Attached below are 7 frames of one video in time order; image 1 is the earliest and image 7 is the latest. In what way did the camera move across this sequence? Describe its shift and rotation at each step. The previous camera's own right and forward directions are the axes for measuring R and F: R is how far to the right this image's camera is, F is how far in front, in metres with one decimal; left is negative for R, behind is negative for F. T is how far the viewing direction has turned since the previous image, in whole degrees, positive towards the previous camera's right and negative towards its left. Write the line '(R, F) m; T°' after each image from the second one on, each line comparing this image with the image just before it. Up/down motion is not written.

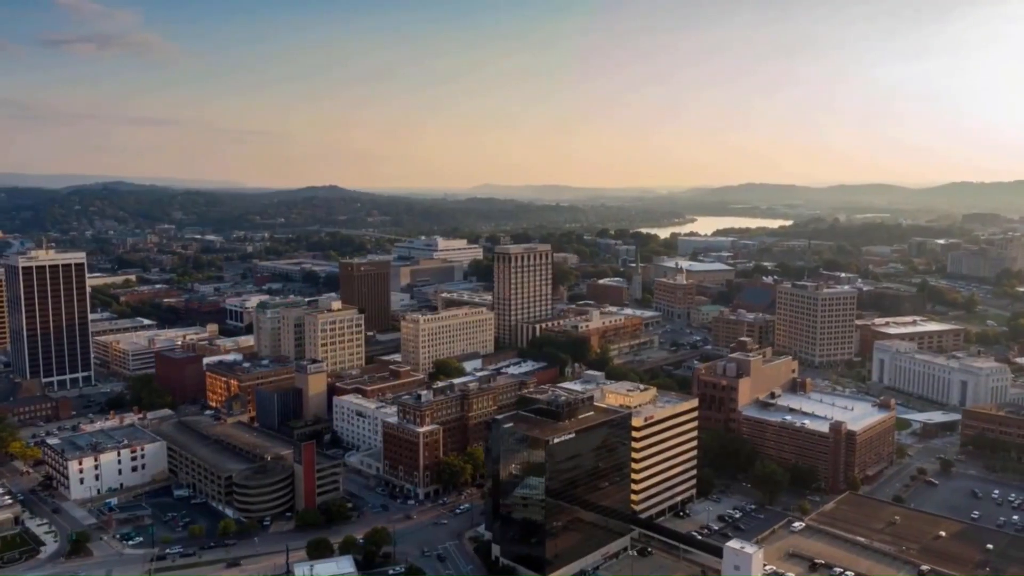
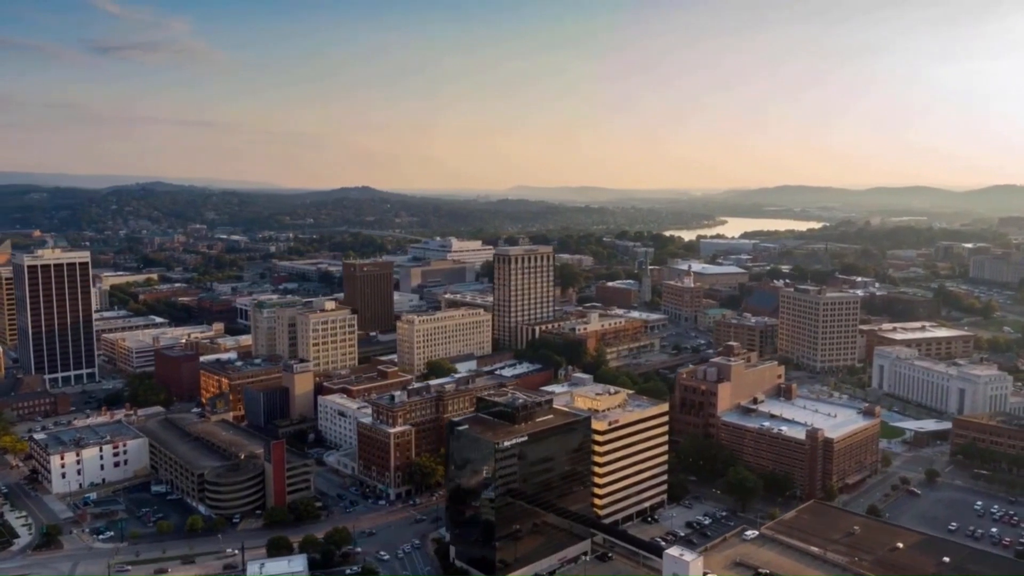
(+2.6, +0.1) m; -2°
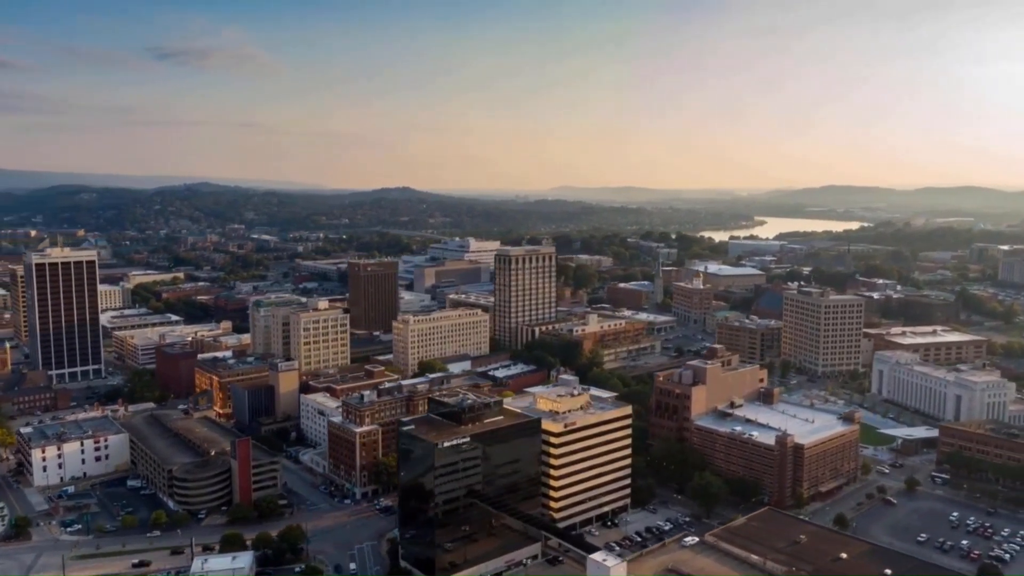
(+3.2, +0.2) m; -3°
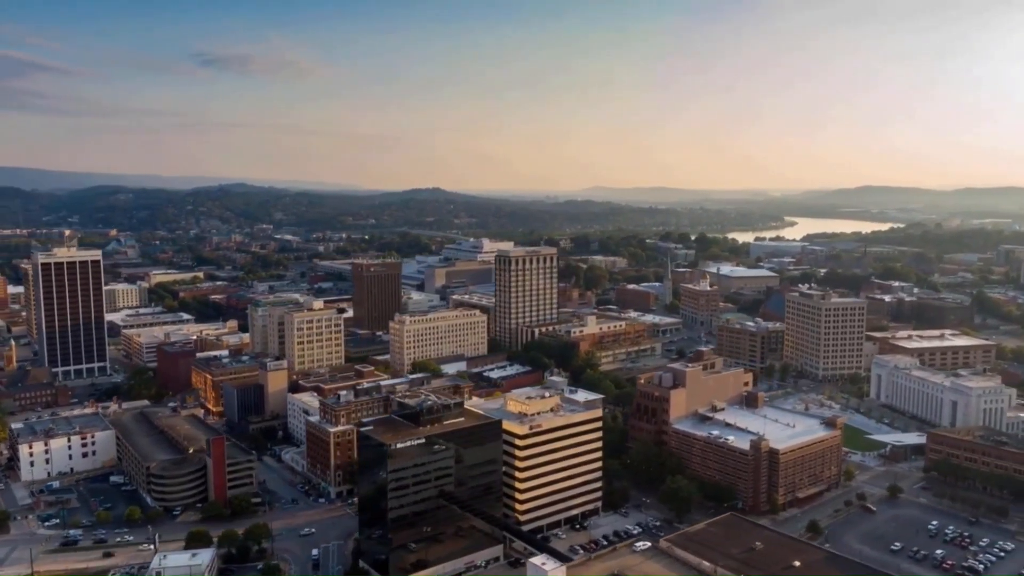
(+2.5, +0.1) m; -2°
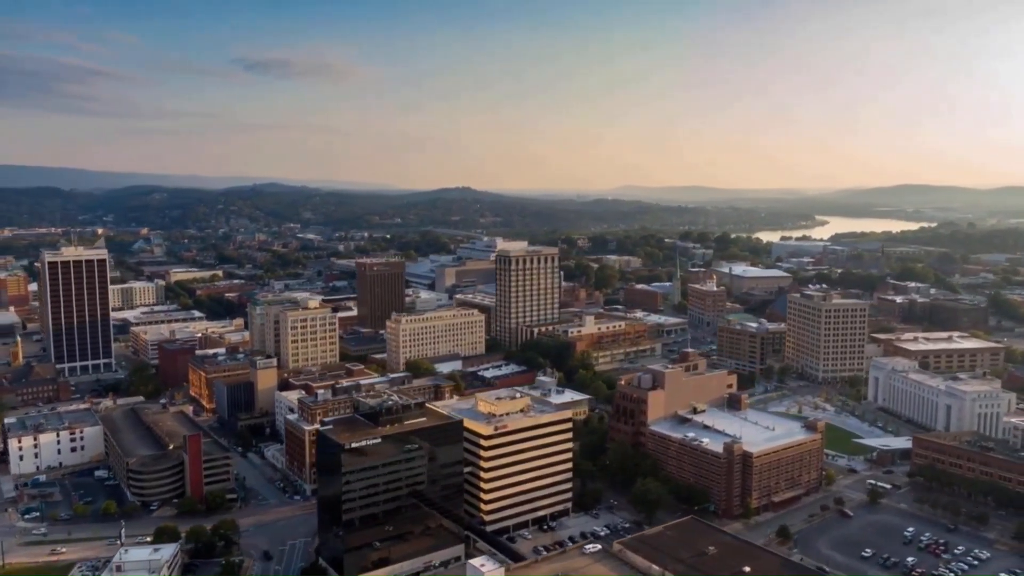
(+2.5, +0.1) m; -2°
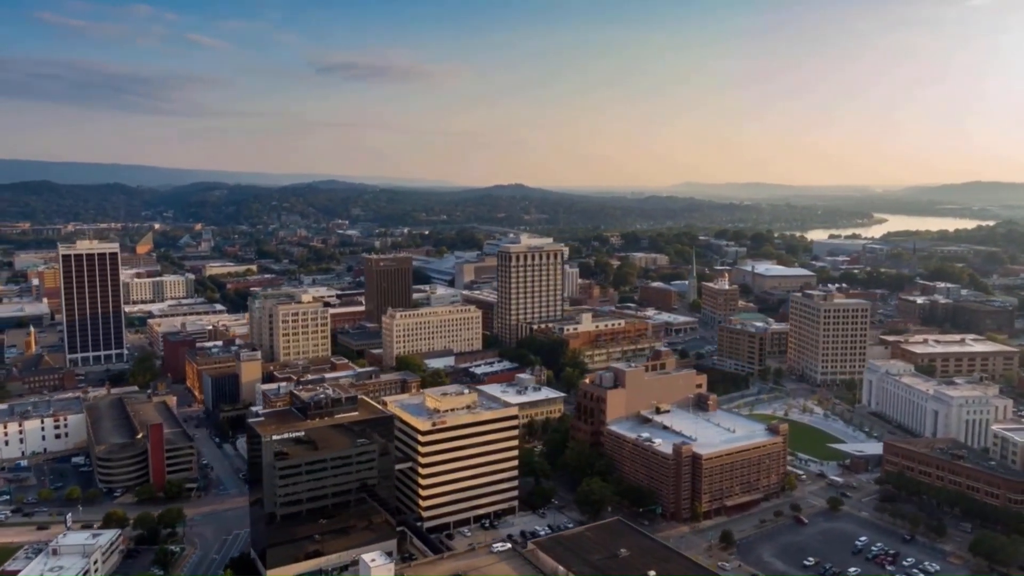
(+4.4, +0.3) m; -4°
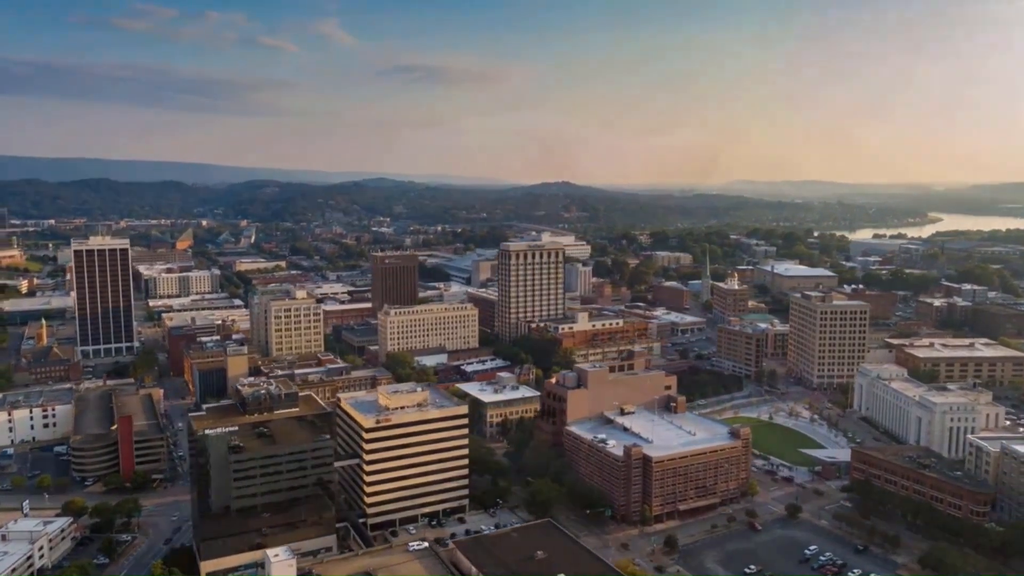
(+3.9, +0.3) m; -4°
